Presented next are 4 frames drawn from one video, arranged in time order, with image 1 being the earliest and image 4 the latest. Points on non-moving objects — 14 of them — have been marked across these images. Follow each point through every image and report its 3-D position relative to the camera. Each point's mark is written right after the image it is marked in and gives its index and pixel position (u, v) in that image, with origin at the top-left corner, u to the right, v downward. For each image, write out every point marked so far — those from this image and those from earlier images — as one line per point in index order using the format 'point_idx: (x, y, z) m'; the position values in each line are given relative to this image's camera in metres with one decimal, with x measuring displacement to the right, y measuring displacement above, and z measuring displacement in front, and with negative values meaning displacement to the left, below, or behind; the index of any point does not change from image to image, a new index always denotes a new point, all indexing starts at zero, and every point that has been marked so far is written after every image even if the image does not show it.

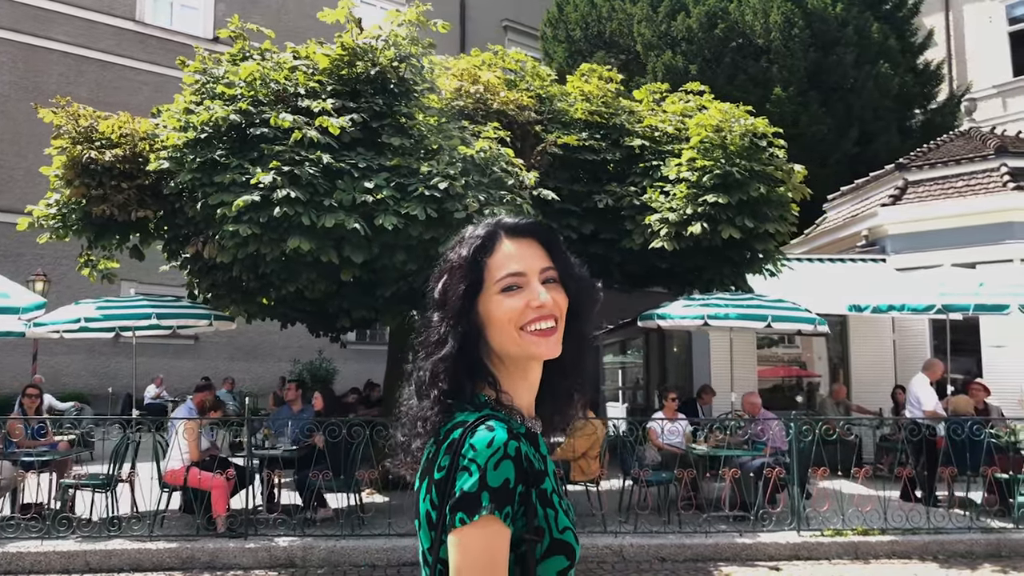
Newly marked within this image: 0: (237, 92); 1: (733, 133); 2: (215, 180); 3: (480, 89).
0: (-2.4, +1.8, +7.8) m
1: (+2.2, +1.6, +8.9) m
2: (-2.6, +0.9, +7.6) m
3: (-0.3, +2.1, +9.1) m
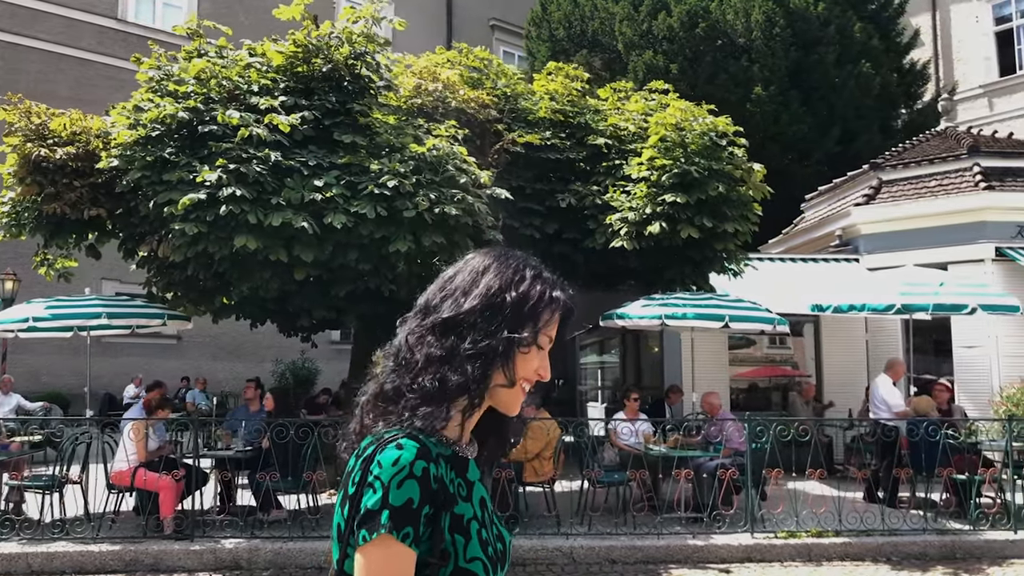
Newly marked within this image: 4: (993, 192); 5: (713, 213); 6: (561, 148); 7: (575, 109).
0: (-2.9, +1.8, +7.7) m
1: (+1.8, +1.6, +8.8) m
2: (-3.0, +0.9, +7.5) m
3: (-0.8, +2.1, +9.0) m
4: (+6.7, +1.3, +12.1) m
5: (+2.0, +0.8, +8.8) m
6: (+0.6, +1.6, +10.0) m
7: (+0.7, +2.1, +10.1) m
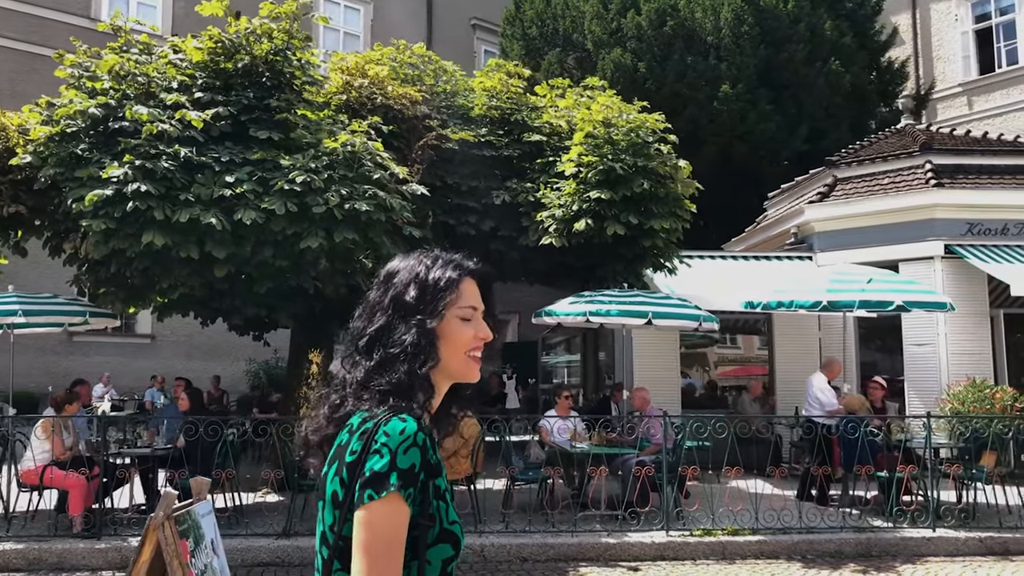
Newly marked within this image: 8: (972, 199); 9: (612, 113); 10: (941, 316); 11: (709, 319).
0: (-3.6, +1.8, +7.7) m
1: (+1.1, +1.6, +8.8) m
2: (-3.7, +1.0, +7.4) m
3: (-1.5, +2.1, +9.0) m
4: (+5.9, +1.4, +12.1) m
5: (+1.3, +0.8, +8.7) m
6: (-0.2, +1.6, +9.9) m
7: (0.0, +2.1, +10.0) m
8: (+6.4, +1.2, +12.2) m
9: (+1.1, +1.8, +8.9) m
10: (+5.9, -0.4, +12.0) m
11: (+2.0, -0.3, +8.8) m
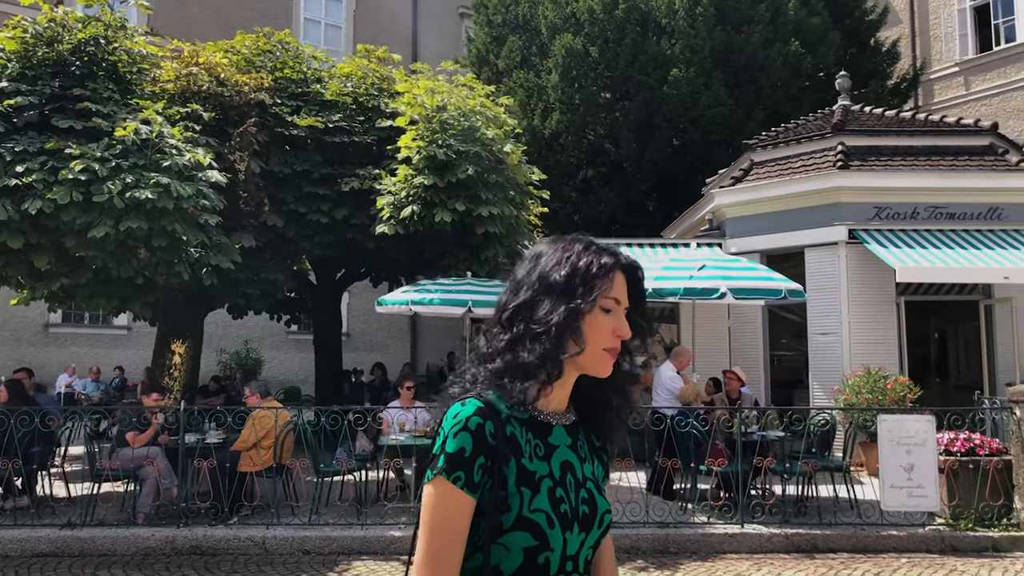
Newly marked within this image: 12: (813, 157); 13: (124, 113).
0: (-5.3, +1.9, +7.7) m
1: (-0.6, +1.7, +8.6) m
2: (-5.5, +1.0, +7.5) m
3: (-3.2, +2.2, +8.9) m
4: (+4.4, +1.5, +11.6) m
5: (-0.4, +0.9, +8.5) m
6: (-1.8, +1.8, +9.8) m
7: (-1.6, +2.2, +9.9) m
8: (+4.9, +1.4, +11.7) m
9: (-0.6, +1.9, +8.7) m
10: (+4.4, -0.2, +11.6) m
11: (+0.3, -0.2, +8.6) m
12: (+4.3, +1.9, +12.6) m
13: (-3.4, +1.5, +7.9) m
